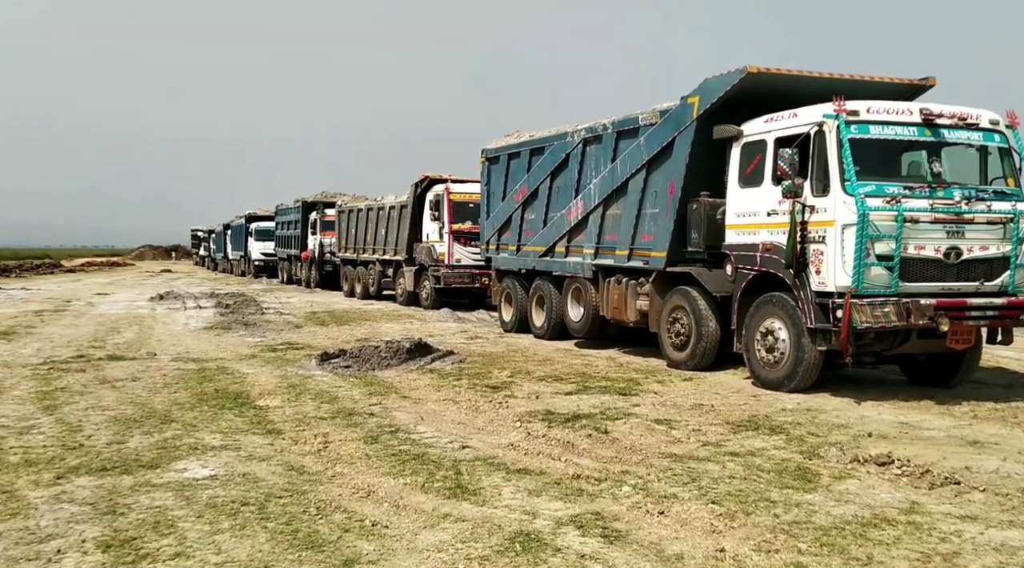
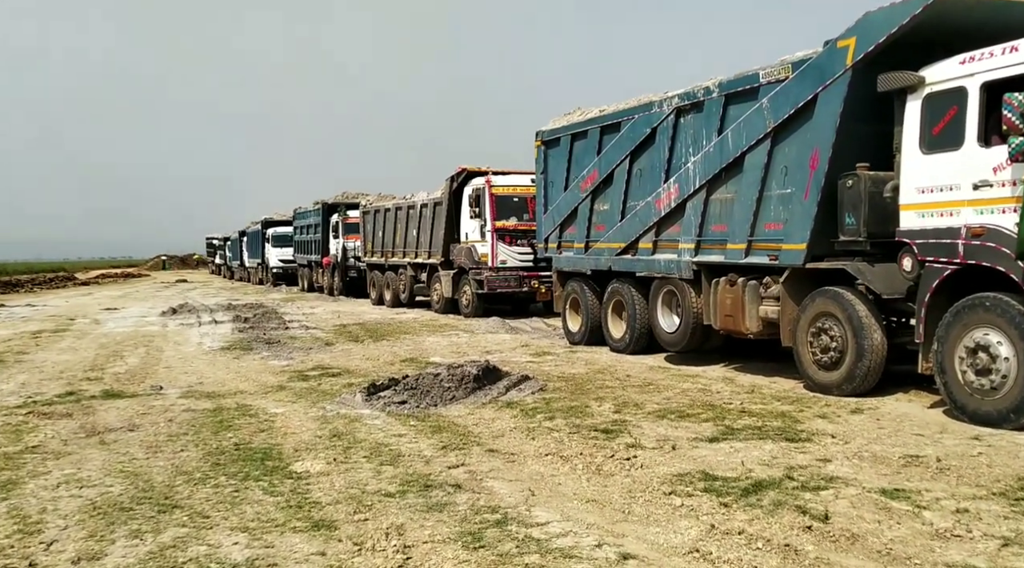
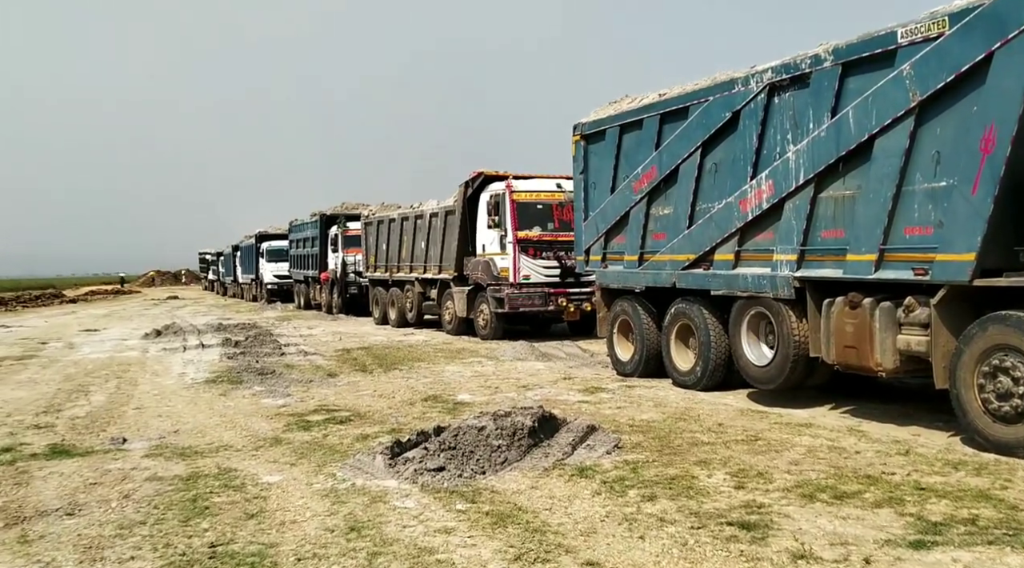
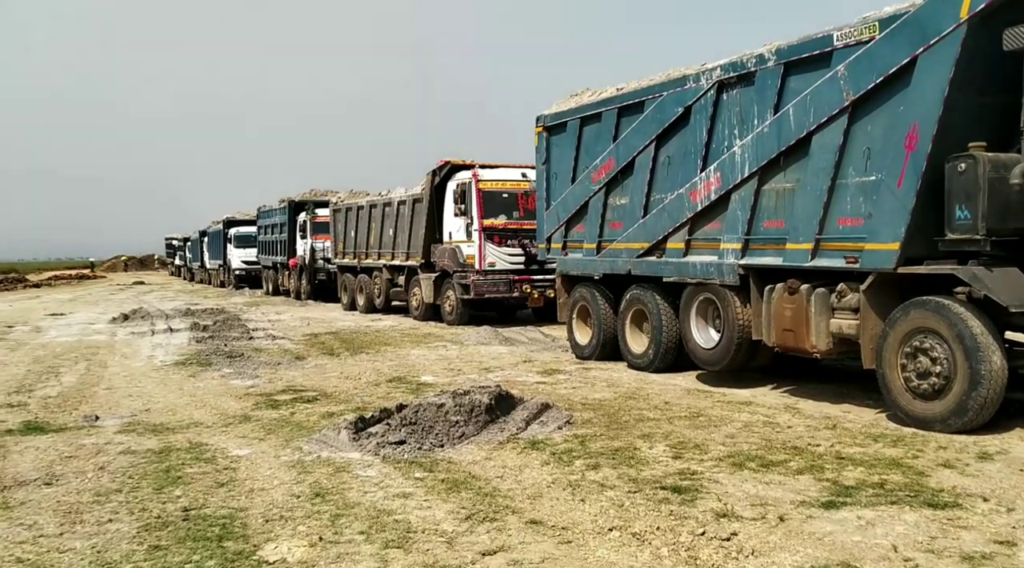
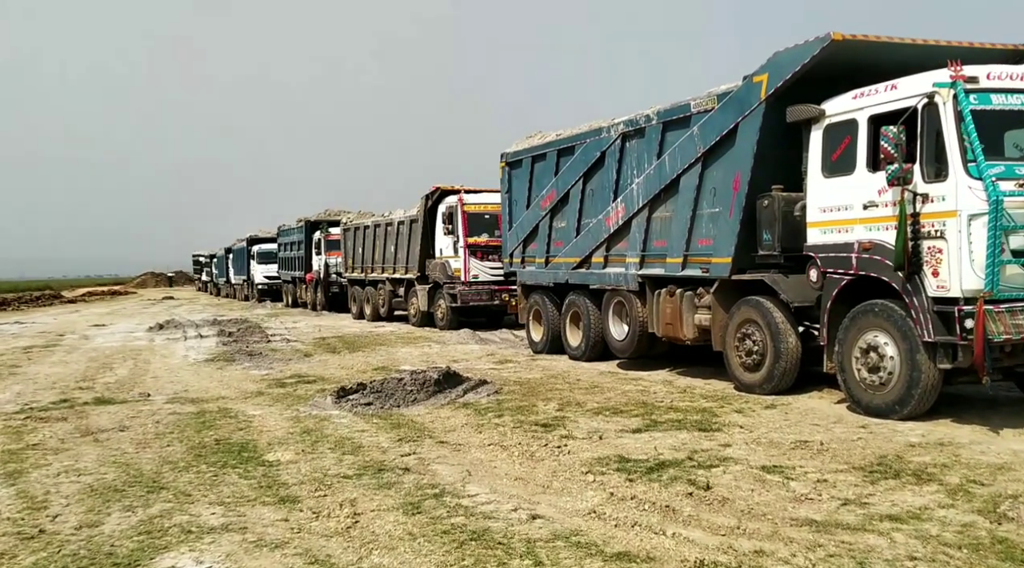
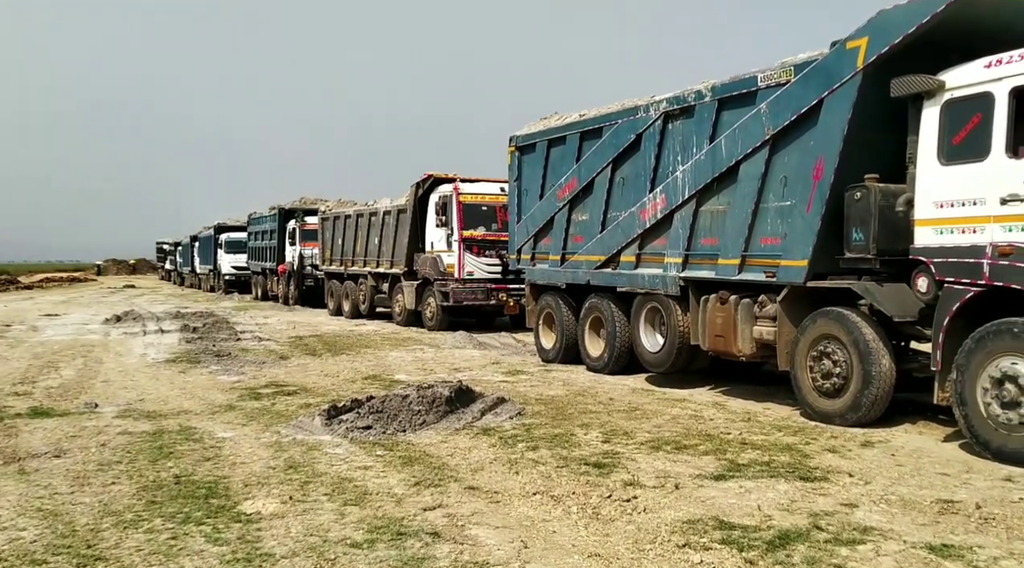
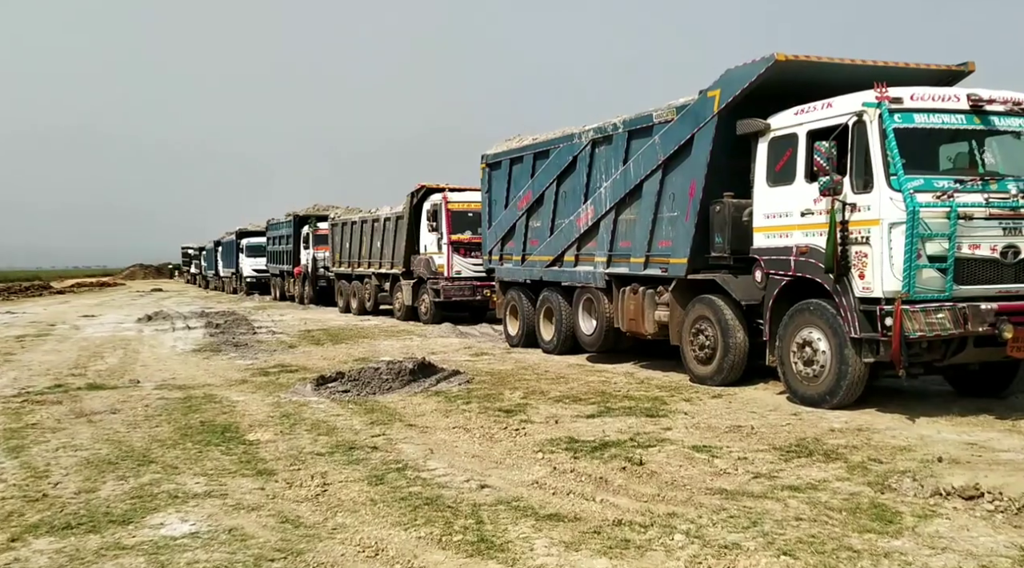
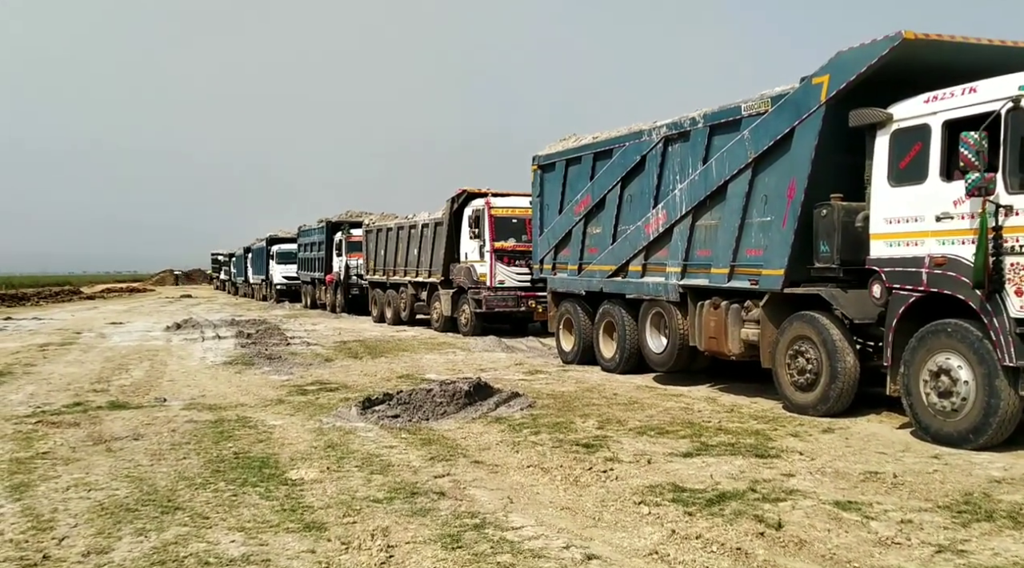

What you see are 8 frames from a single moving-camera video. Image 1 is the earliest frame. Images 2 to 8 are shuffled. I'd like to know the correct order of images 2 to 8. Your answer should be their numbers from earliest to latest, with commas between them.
7, 5, 8, 2, 6, 4, 3
